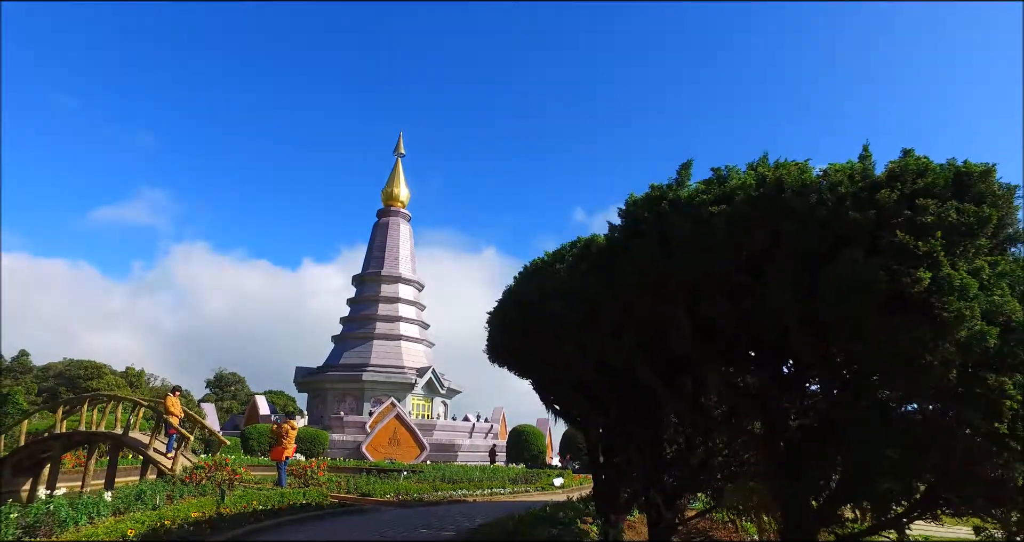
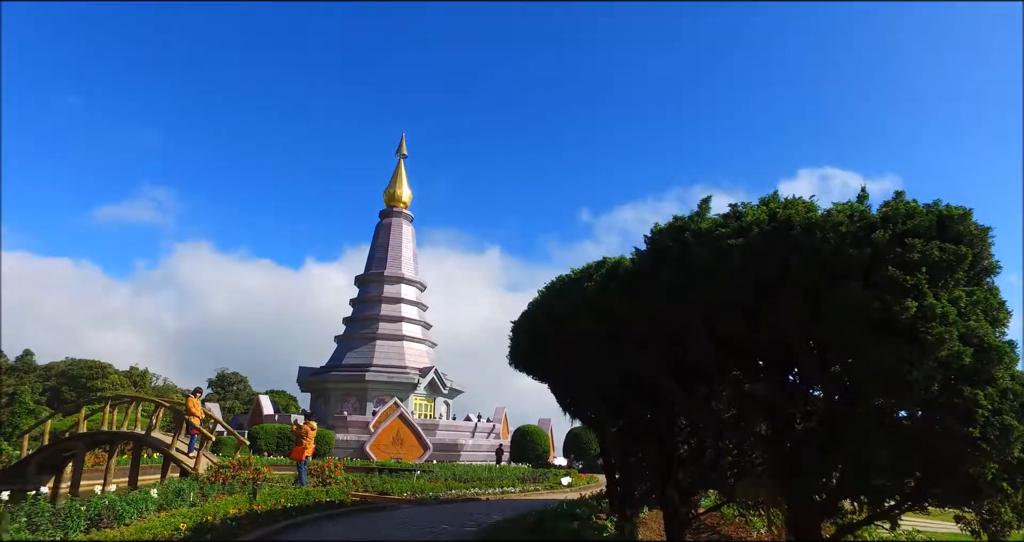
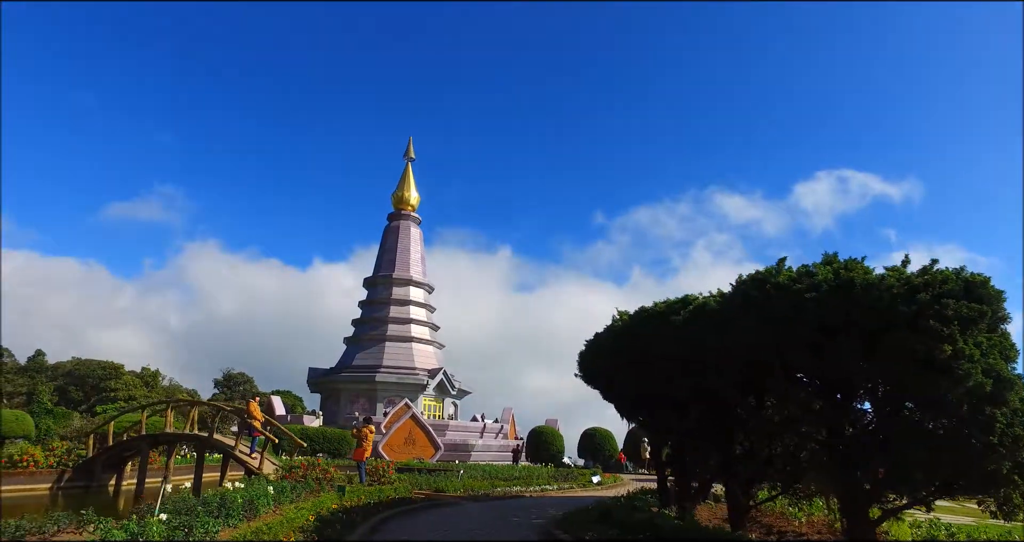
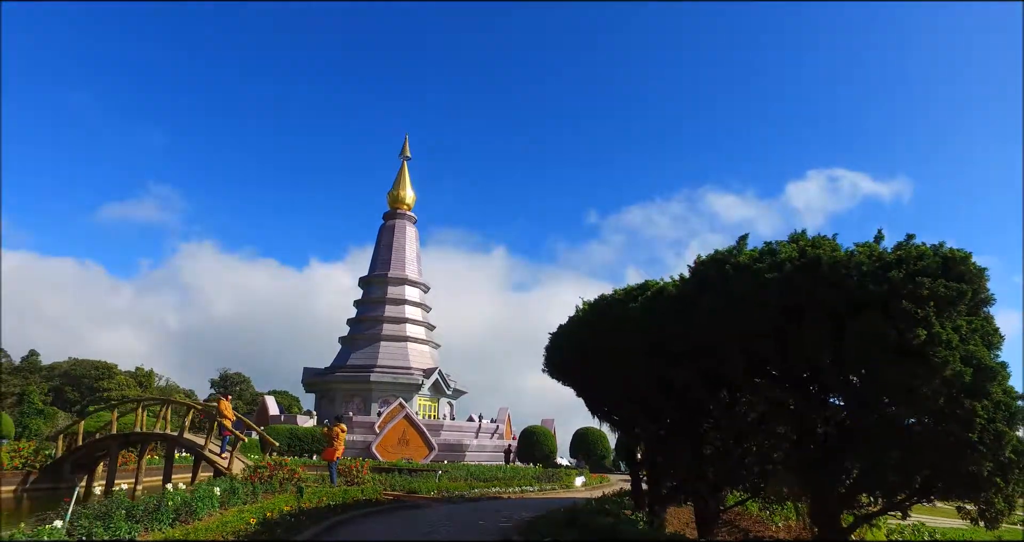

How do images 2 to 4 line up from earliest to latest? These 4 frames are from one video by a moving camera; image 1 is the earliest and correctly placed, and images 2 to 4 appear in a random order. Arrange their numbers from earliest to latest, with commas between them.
2, 4, 3
